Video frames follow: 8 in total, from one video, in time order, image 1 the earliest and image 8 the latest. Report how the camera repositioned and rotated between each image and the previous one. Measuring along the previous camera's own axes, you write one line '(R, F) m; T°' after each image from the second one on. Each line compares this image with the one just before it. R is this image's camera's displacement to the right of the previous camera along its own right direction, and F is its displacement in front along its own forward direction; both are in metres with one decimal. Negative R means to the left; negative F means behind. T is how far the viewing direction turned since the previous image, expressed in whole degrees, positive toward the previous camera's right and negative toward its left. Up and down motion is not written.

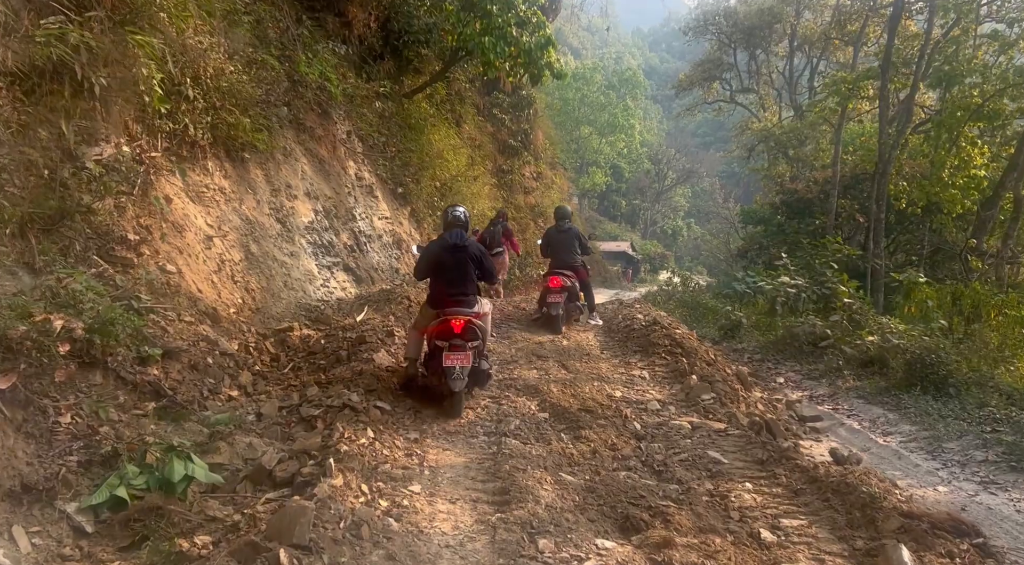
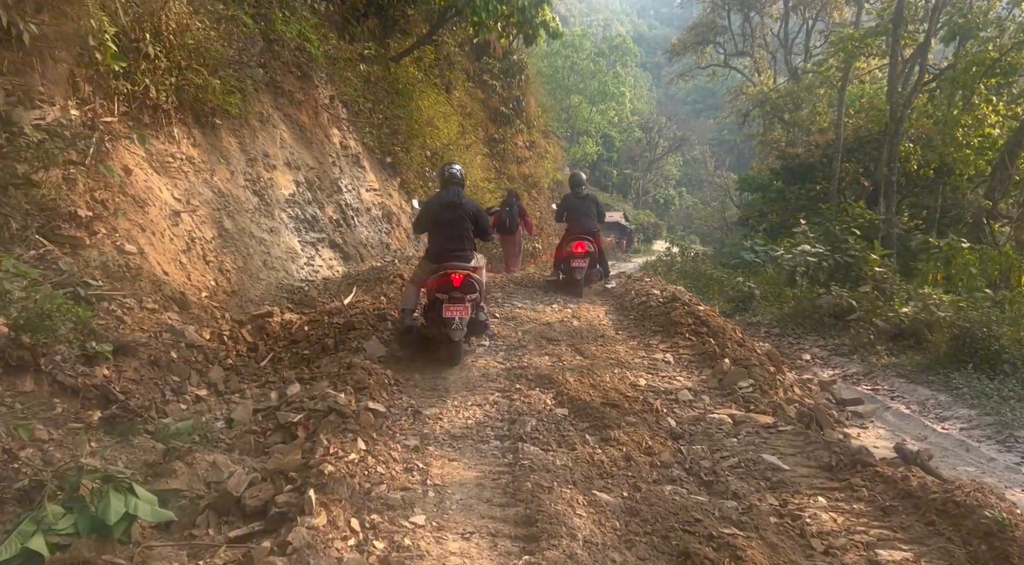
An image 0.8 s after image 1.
(-0.1, +0.8) m; +1°
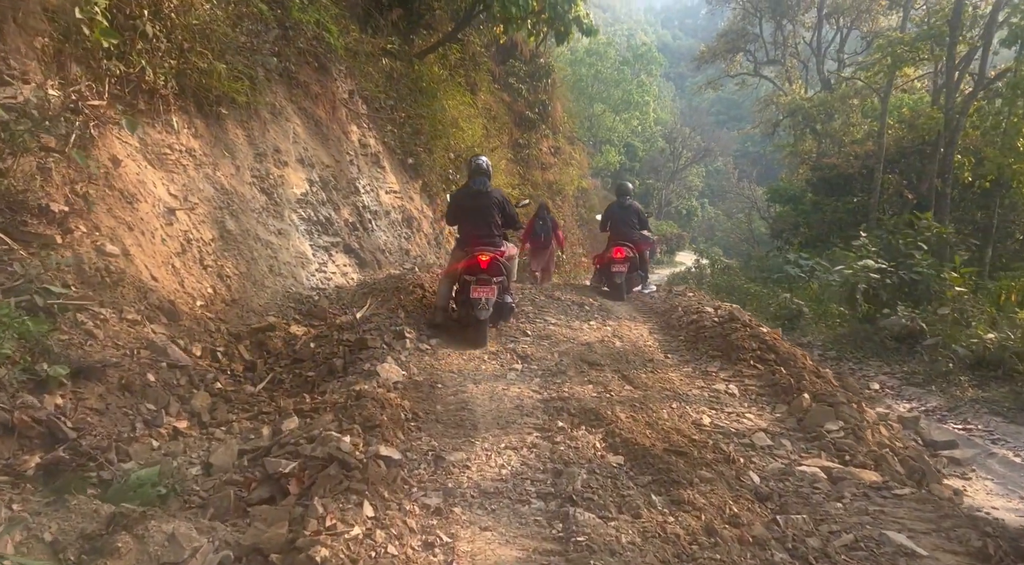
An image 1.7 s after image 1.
(-0.2, +0.8) m; -2°
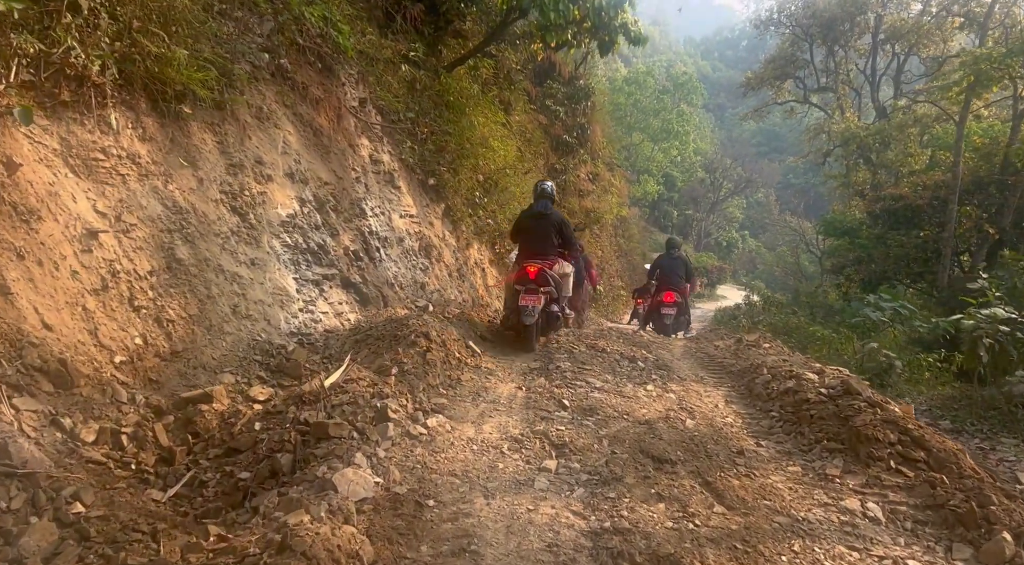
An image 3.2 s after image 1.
(0.0, +1.6) m; -3°
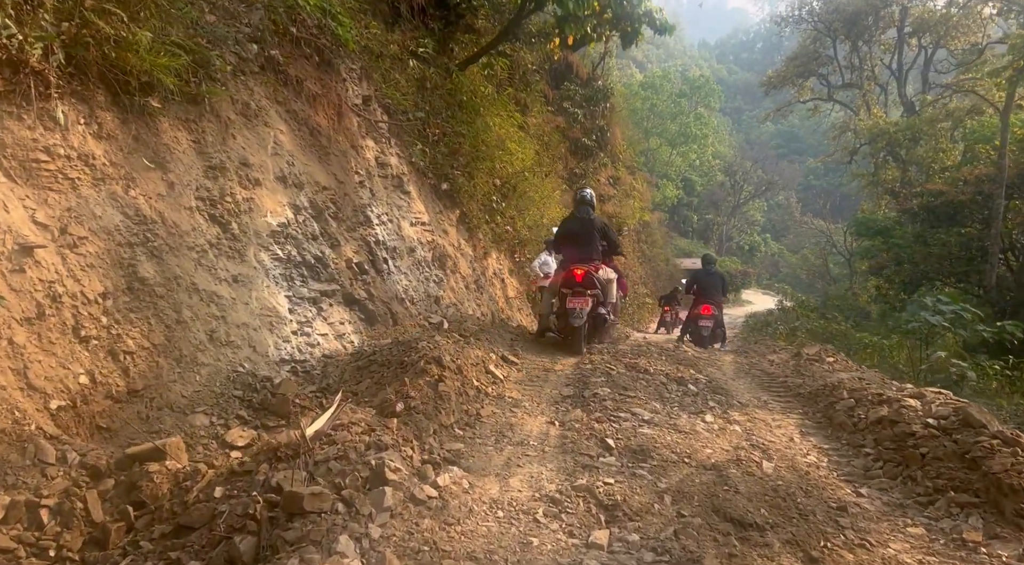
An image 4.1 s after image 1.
(-0.1, +0.9) m; -2°
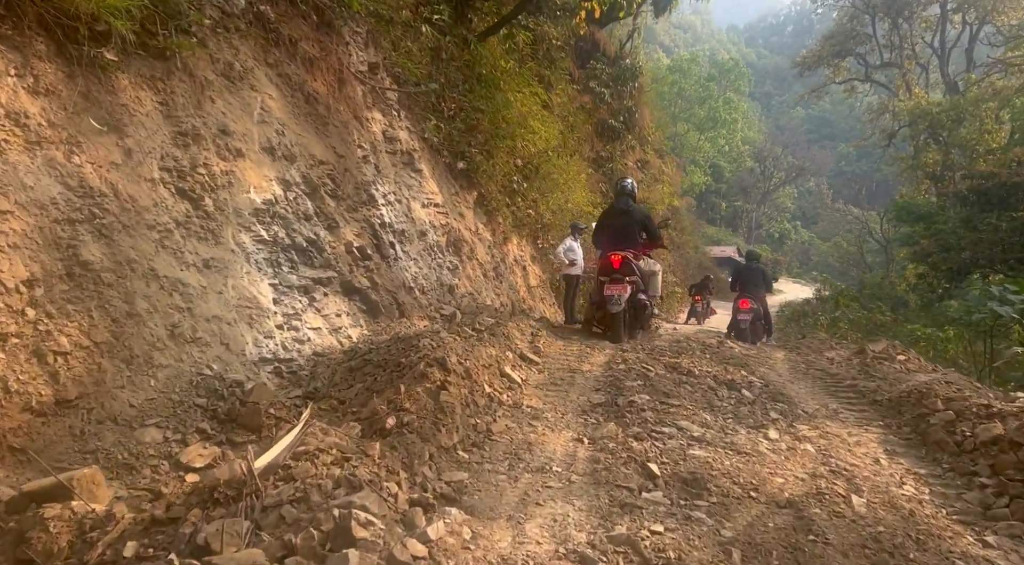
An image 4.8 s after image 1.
(0.0, +0.8) m; -2°
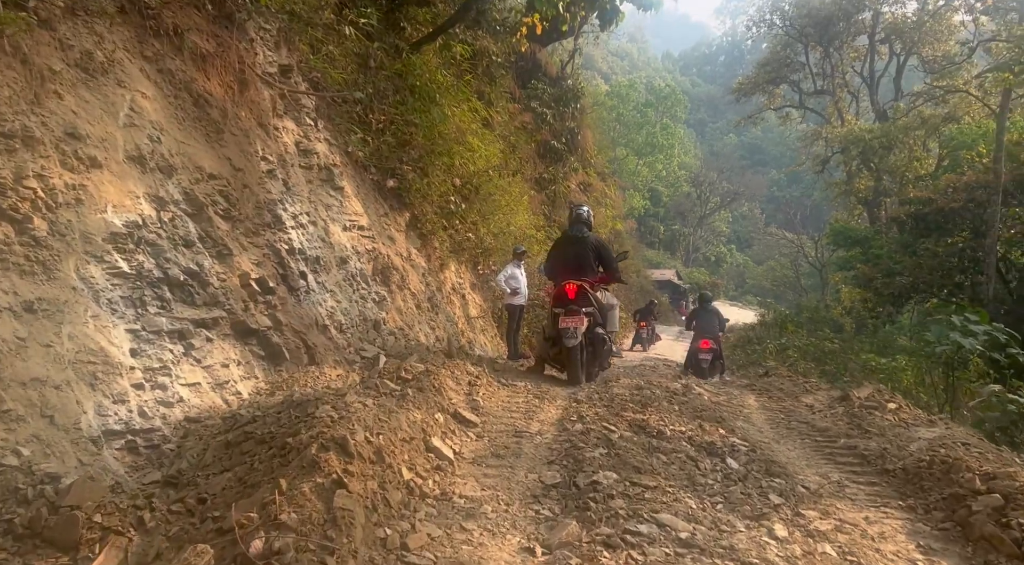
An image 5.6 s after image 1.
(+0.1, +0.9) m; +5°
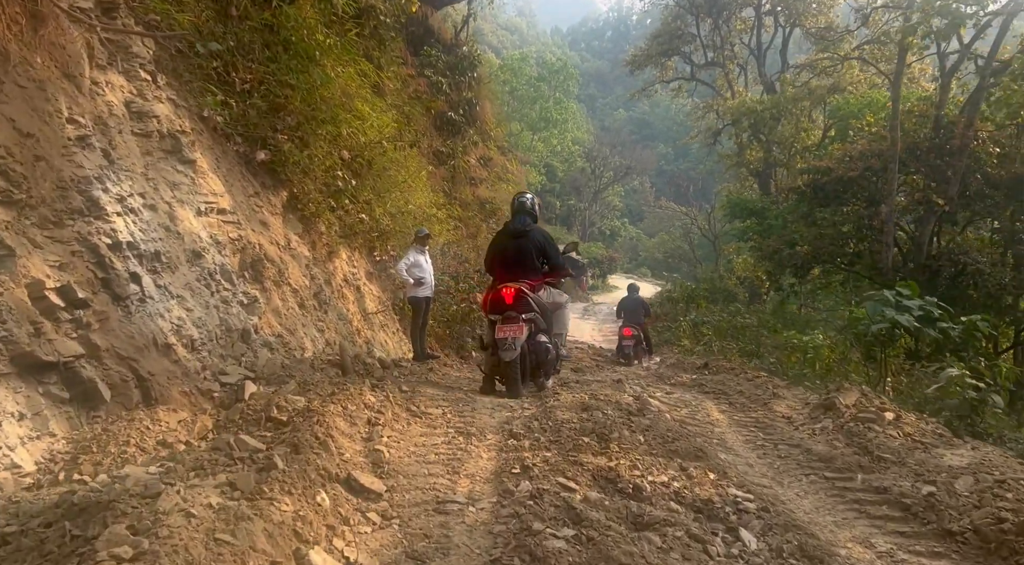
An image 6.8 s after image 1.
(-0.1, +1.2) m; +8°
